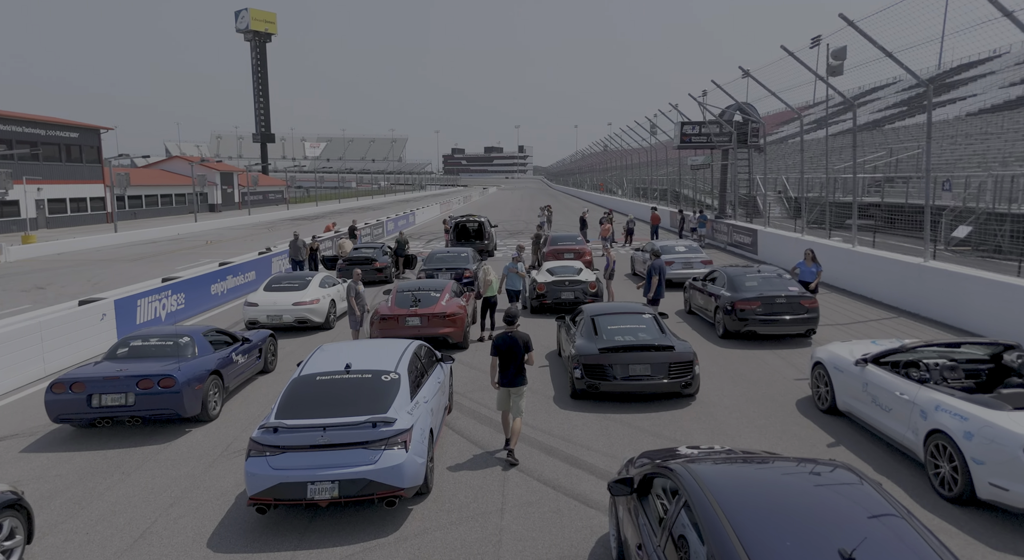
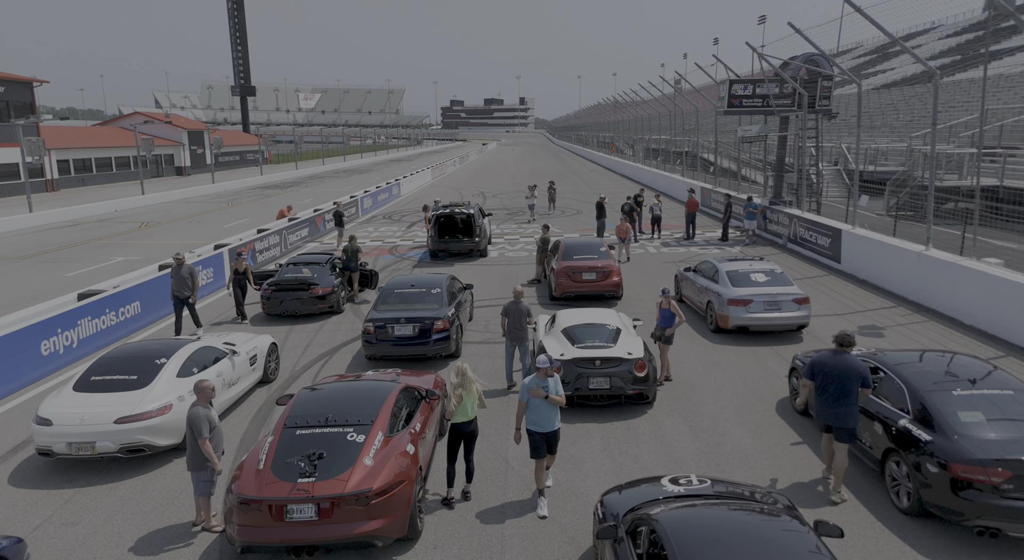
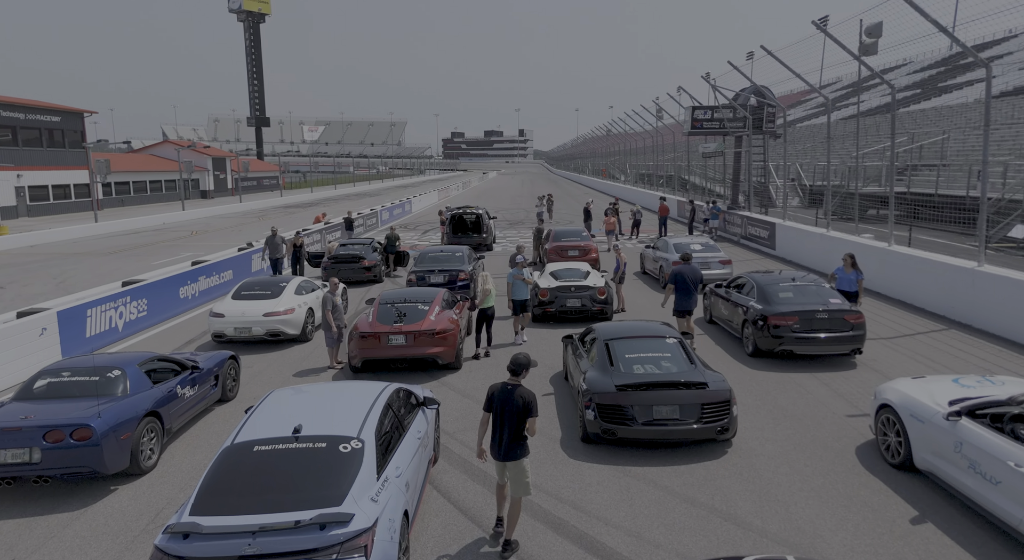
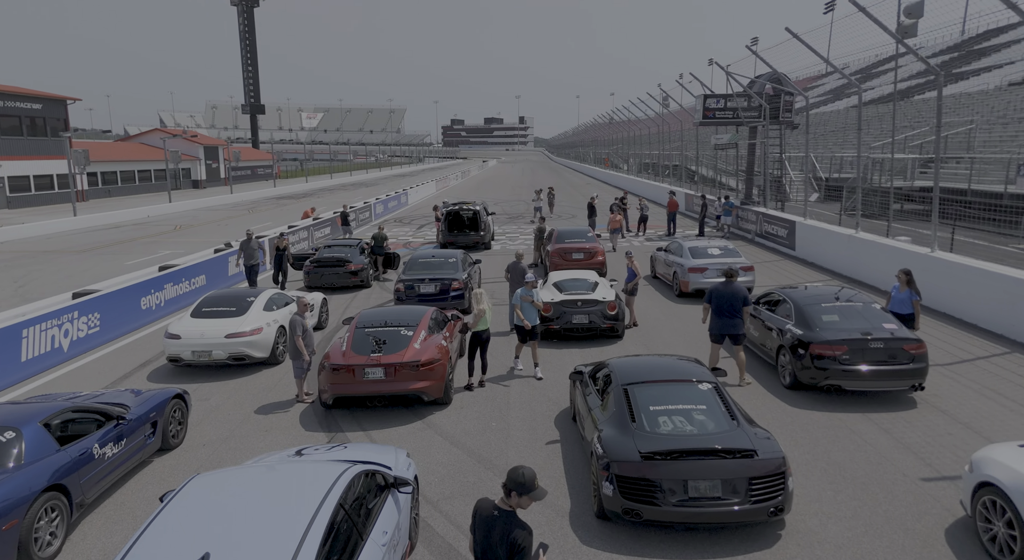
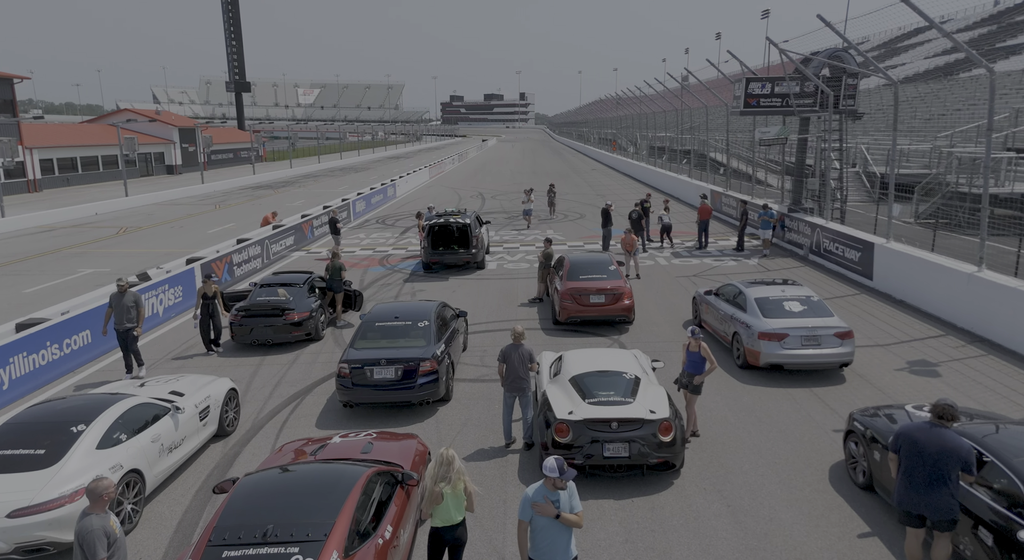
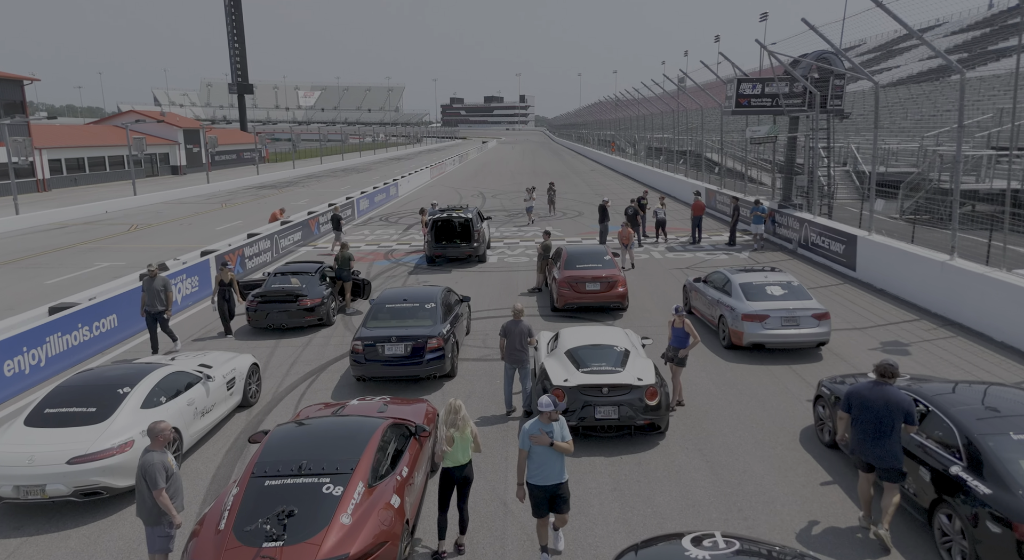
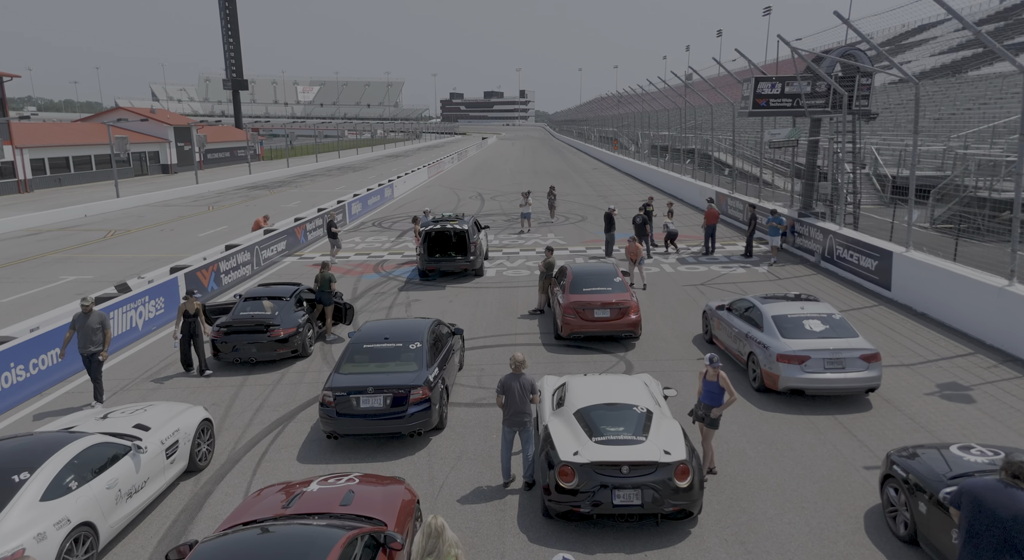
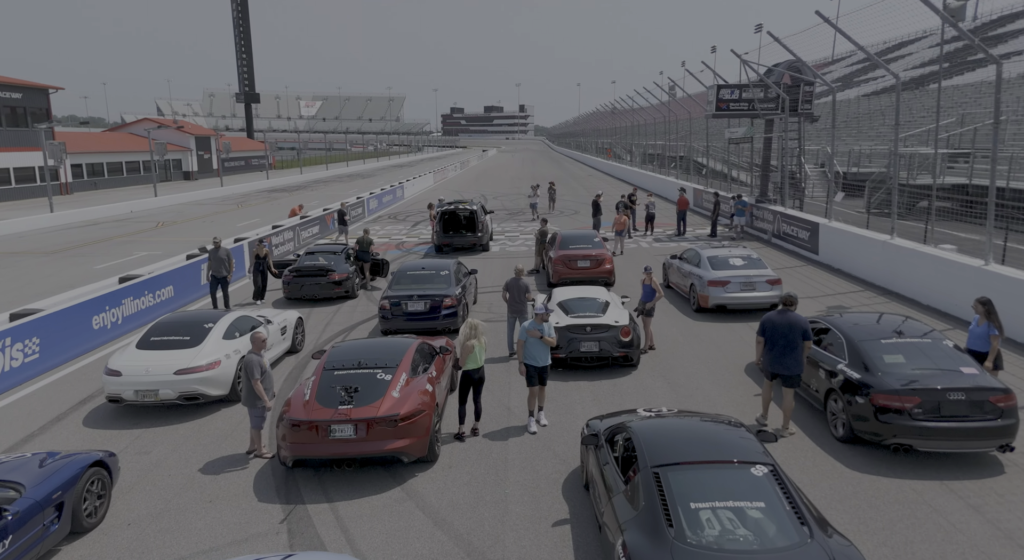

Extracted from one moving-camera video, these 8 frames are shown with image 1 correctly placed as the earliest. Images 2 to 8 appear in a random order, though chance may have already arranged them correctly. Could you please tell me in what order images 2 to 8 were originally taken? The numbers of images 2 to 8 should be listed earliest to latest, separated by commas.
3, 4, 8, 2, 6, 5, 7
